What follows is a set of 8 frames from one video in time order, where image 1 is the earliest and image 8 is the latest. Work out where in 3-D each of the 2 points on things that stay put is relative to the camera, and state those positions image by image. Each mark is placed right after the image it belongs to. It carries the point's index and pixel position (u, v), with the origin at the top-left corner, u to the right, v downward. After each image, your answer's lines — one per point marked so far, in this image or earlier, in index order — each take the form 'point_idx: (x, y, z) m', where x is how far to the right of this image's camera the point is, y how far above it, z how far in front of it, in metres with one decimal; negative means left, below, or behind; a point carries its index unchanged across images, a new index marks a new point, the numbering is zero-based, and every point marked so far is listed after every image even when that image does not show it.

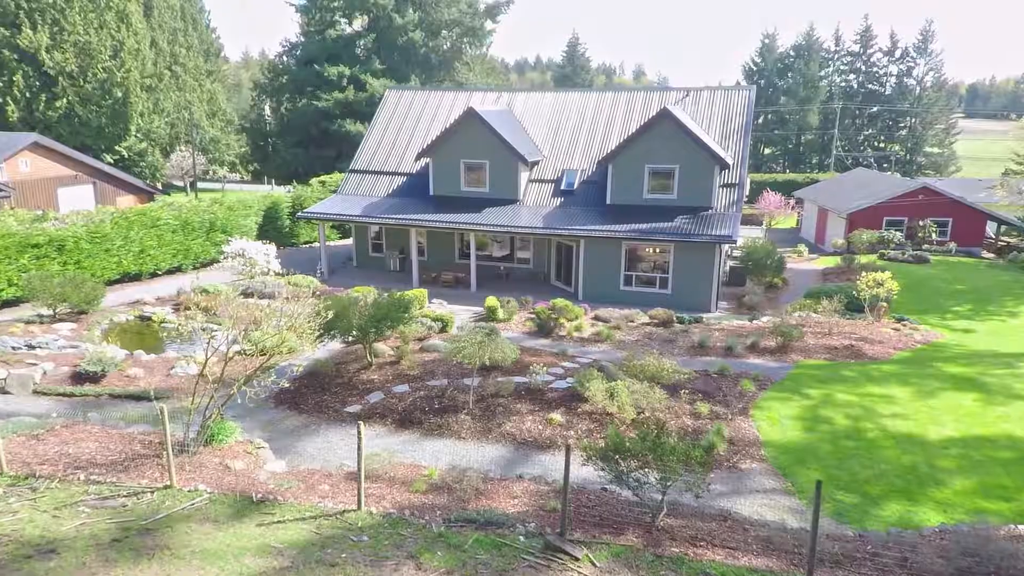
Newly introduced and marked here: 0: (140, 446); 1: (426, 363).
0: (-8.2, -3.5, +12.3) m
1: (-2.7, -2.4, +17.5) m
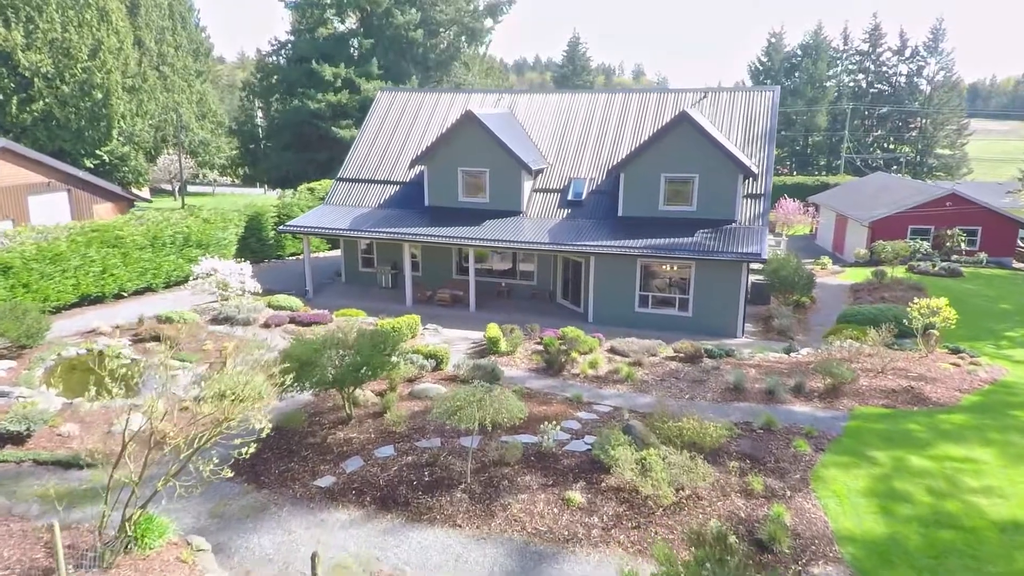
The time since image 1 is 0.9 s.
0: (-8.0, -4.5, +9.5) m
1: (-2.6, -3.4, +14.8) m
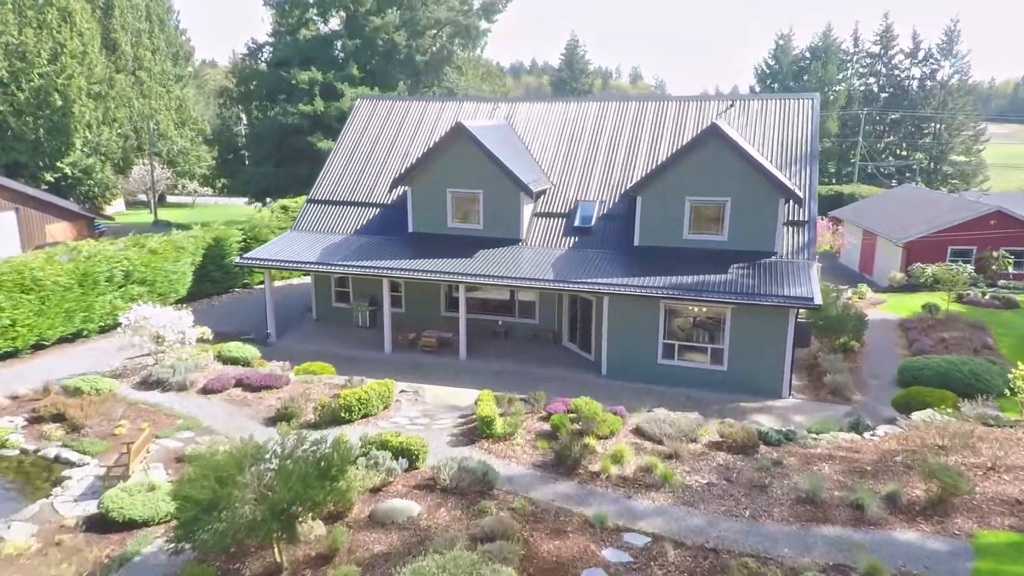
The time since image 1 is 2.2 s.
0: (-8.0, -6.3, +5.2) m
1: (-2.6, -5.2, +10.5) m
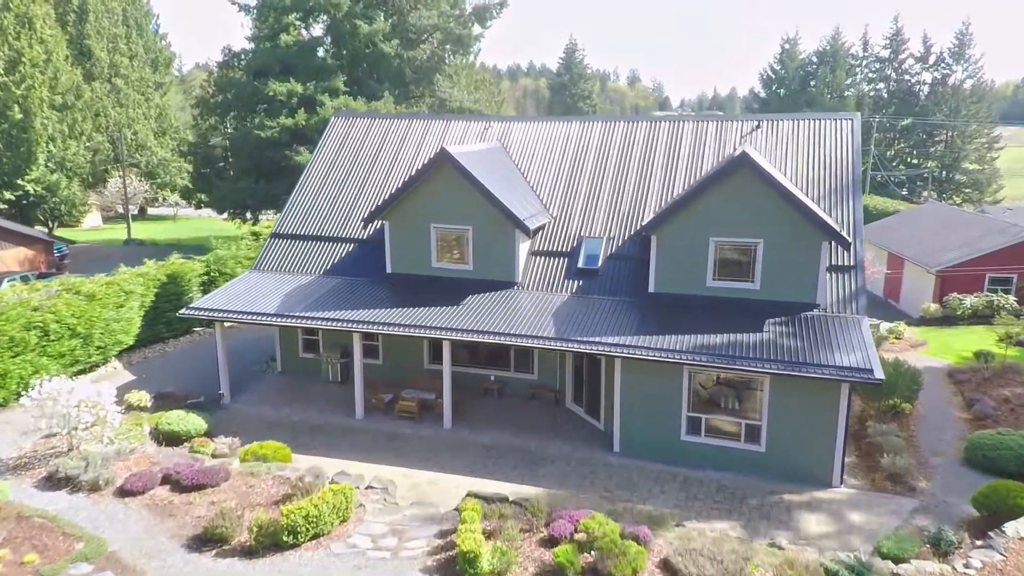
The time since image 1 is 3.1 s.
0: (-8.1, -8.3, +1.6) m
1: (-2.7, -7.1, +7.0) m
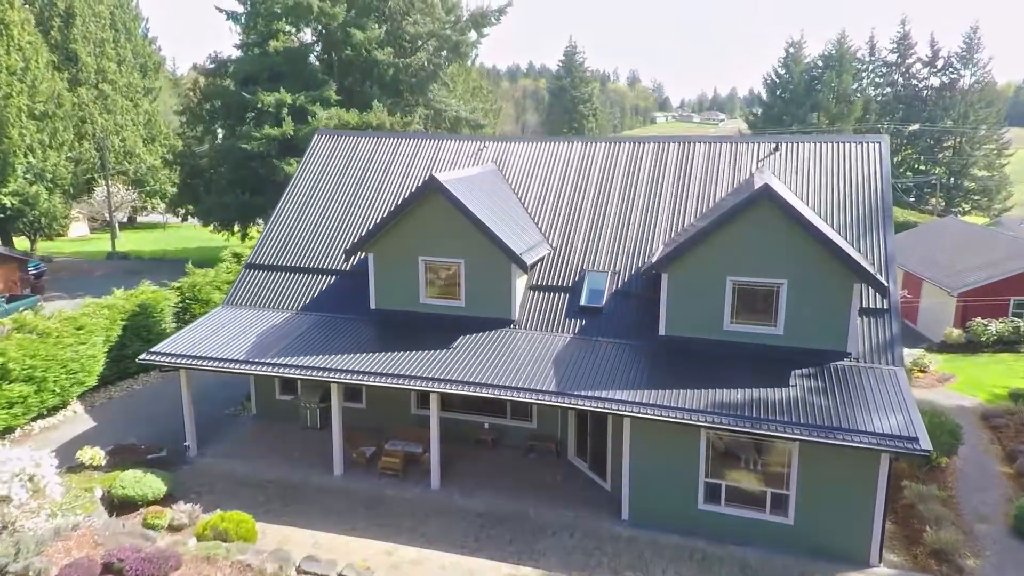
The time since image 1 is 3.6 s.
0: (-8.3, -9.7, -0.4) m
1: (-2.9, -8.6, +5.0) m
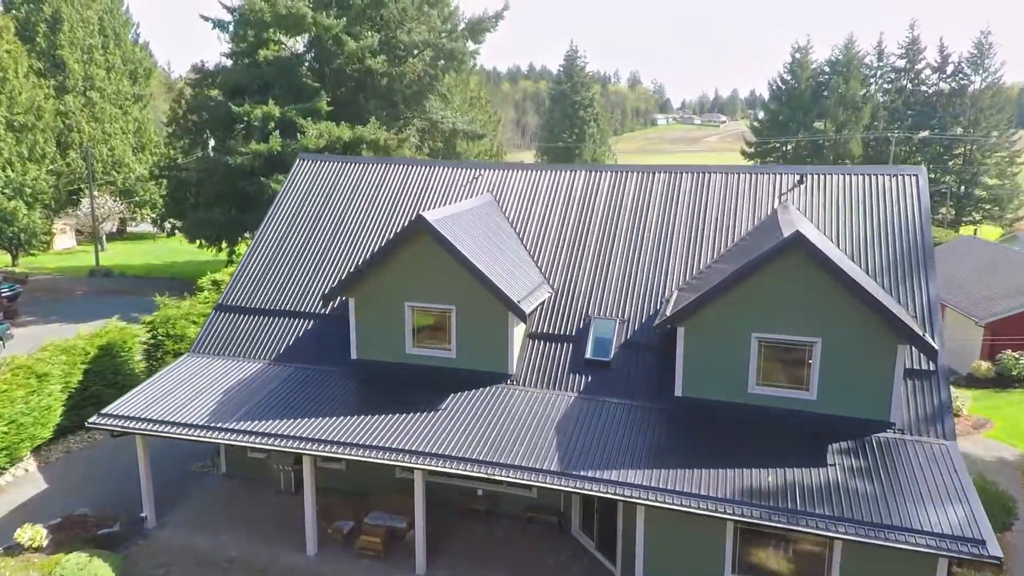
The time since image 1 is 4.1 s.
0: (-8.4, -11.2, -2.4) m
1: (-3.0, -10.1, +2.9) m
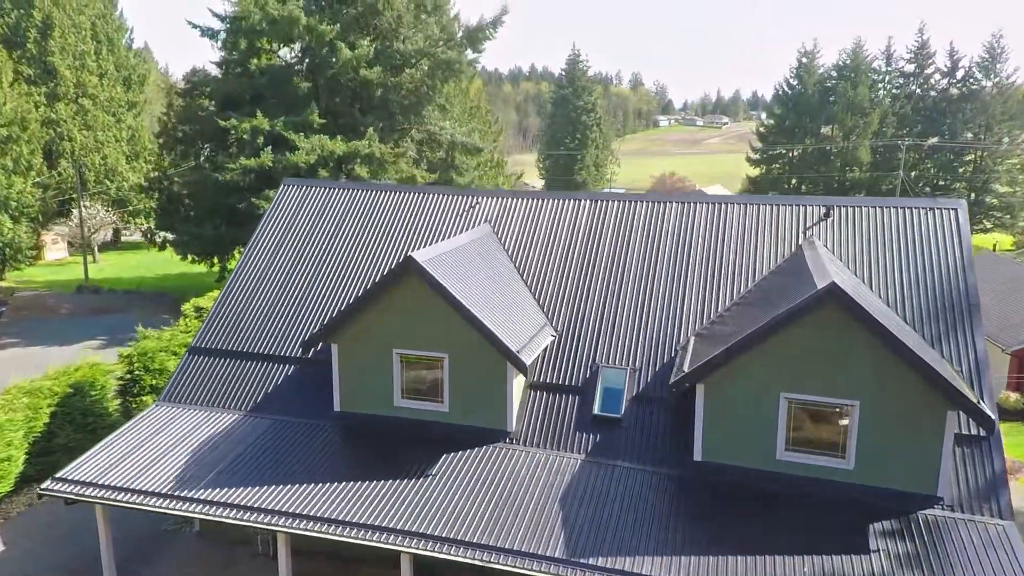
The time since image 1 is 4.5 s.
0: (-8.5, -12.6, -4.1) m
1: (-3.1, -11.5, +1.2) m
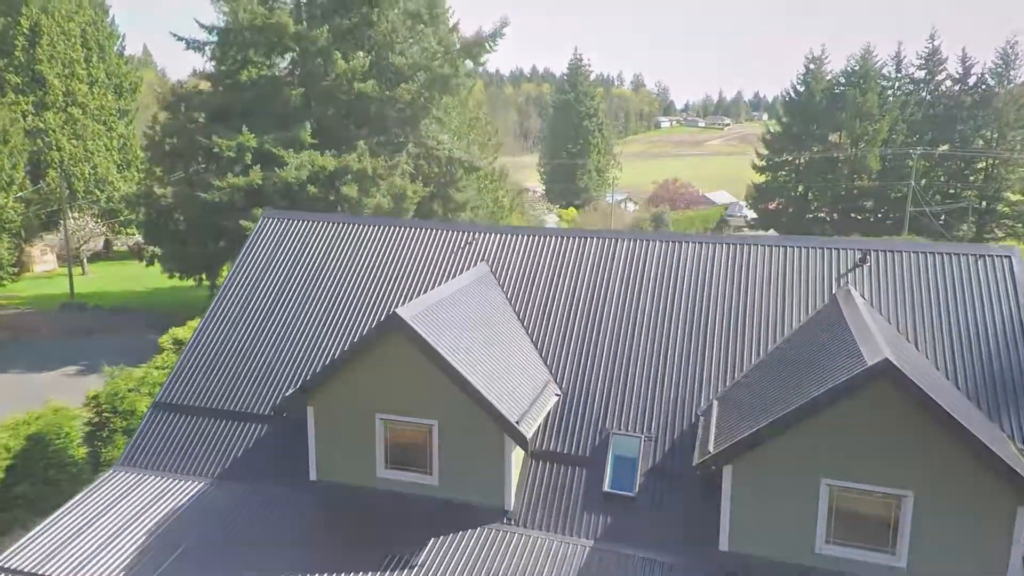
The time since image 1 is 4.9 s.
0: (-8.6, -14.0, -5.9) m
1: (-3.1, -12.9, -0.6) m
